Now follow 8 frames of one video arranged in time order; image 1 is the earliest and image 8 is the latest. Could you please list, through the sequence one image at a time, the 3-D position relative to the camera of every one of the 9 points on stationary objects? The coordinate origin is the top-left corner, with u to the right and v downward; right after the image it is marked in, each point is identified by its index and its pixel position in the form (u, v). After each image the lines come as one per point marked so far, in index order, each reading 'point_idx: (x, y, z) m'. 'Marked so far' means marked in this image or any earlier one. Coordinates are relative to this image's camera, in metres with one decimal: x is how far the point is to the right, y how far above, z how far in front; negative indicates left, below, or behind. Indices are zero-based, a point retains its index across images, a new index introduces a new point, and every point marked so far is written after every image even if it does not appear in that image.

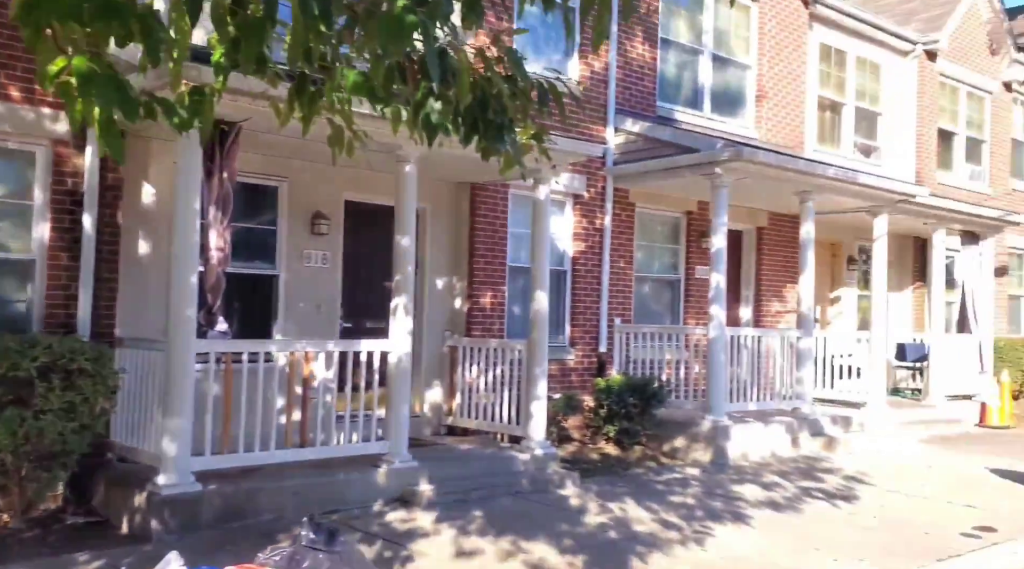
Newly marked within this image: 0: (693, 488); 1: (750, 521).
0: (+1.6, -1.8, +8.1) m
1: (+1.8, -1.8, +6.9) m
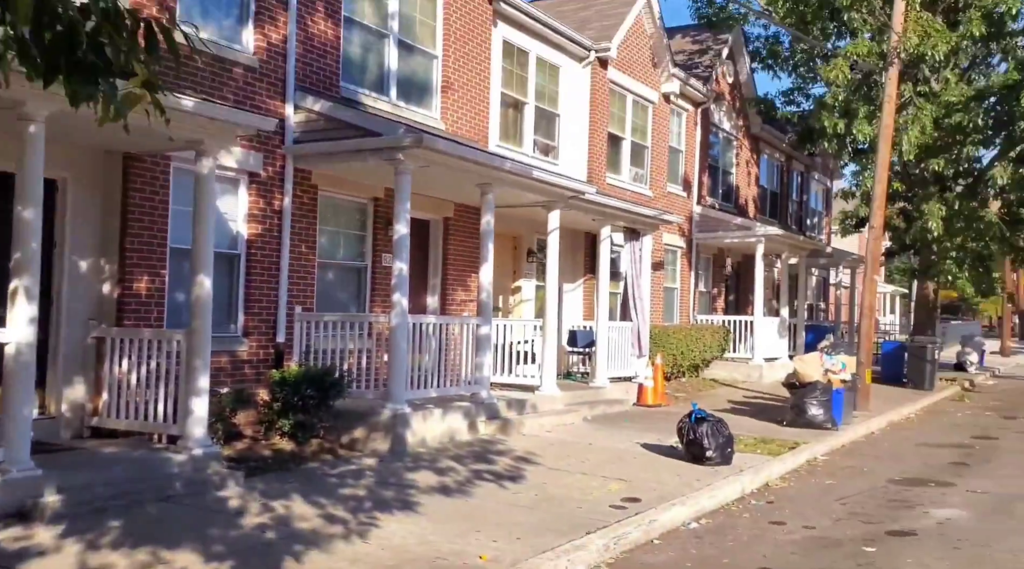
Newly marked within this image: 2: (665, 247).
0: (-1.3, -1.7, +7.9) m
1: (-0.7, -1.7, +6.8) m
2: (+3.1, +0.8, +18.4) m
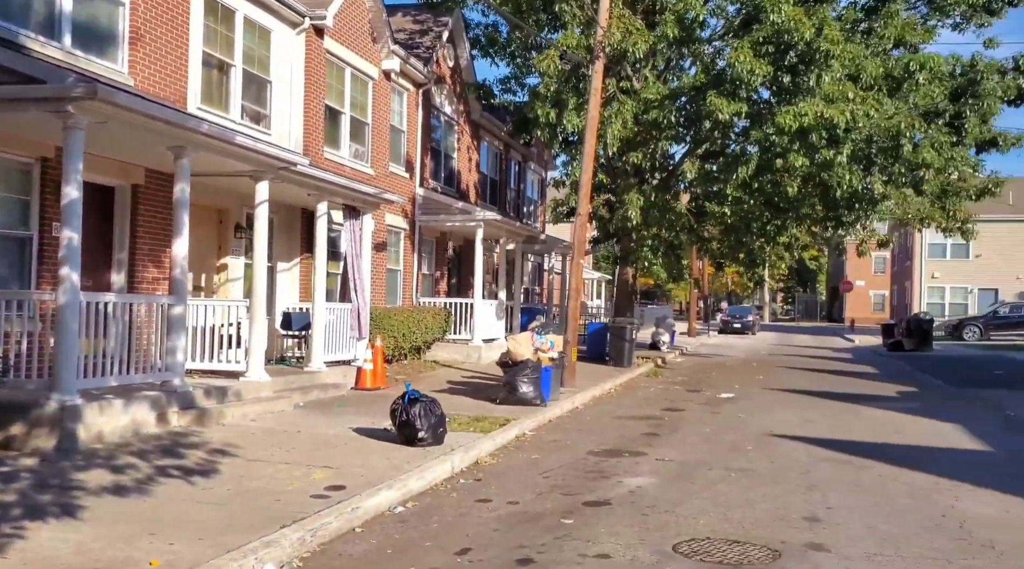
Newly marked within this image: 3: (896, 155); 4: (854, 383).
0: (-3.7, -1.5, +6.7) m
1: (-2.8, -1.5, +5.9) m
2: (-2.6, +1.1, +18.0) m
3: (+7.0, +2.3, +16.3) m
4: (+7.0, -2.0, +18.3) m
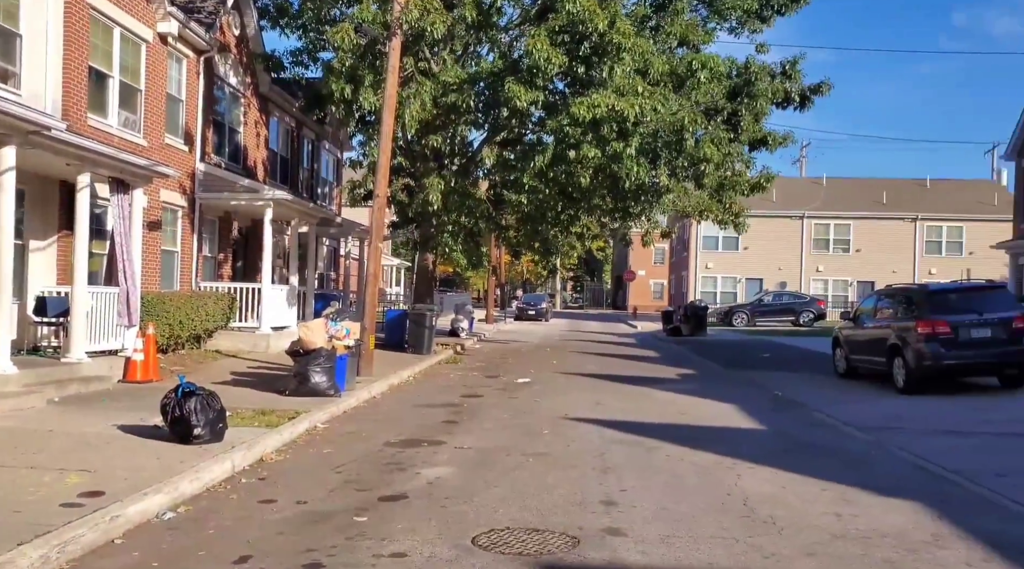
0: (-5.0, -1.3, +5.4) m
1: (-4.0, -1.3, +4.8) m
2: (-6.5, +1.5, +16.6) m
3: (+3.2, +2.5, +17.0) m
4: (+2.7, -1.7, +19.0) m
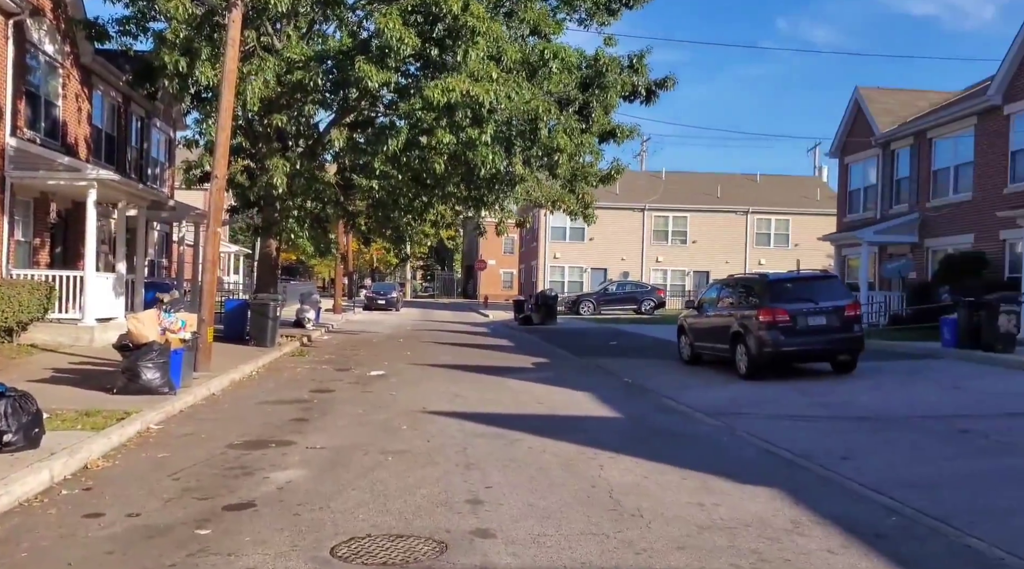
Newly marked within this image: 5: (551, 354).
0: (-5.7, -1.2, +4.1) m
1: (-4.6, -1.3, +3.7) m
2: (-9.0, +1.7, +14.9) m
3: (+0.4, +2.7, +16.9) m
4: (-0.4, -1.5, +18.9) m
5: (+0.9, -1.6, +19.9) m
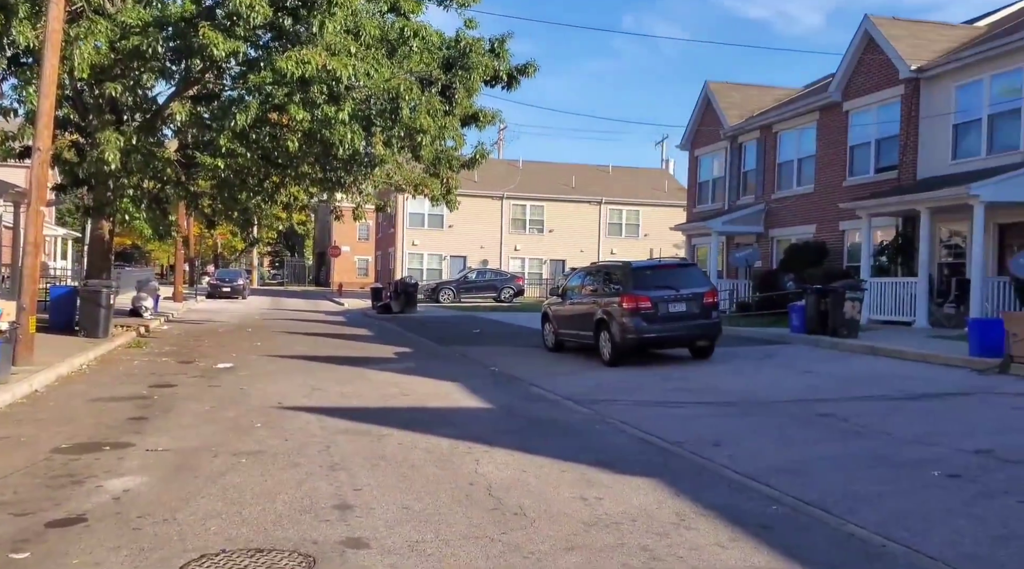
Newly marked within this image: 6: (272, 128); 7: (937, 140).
0: (-6.1, -1.1, +2.6) m
1: (-4.9, -1.2, +2.4) m
2: (-11.1, +1.9, +12.7) m
3: (-2.1, +3.0, +16.2) m
4: (-3.2, -1.2, +18.1) m
5: (-2.2, -1.3, +19.3) m
6: (-4.3, +2.8, +16.0) m
7: (+8.7, +3.0, +18.6) m
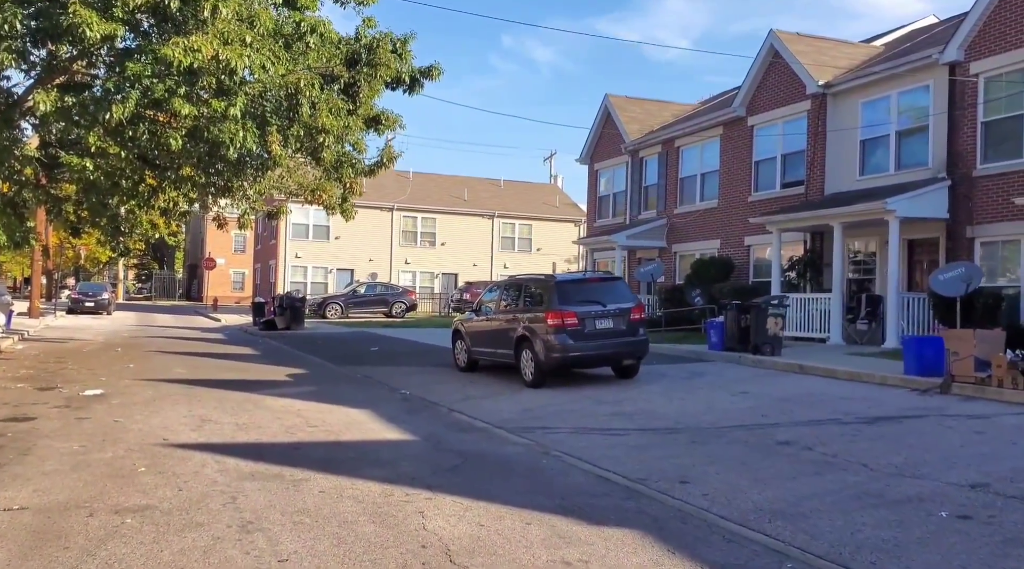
0: (-5.7, -1.2, +0.7) m
1: (-4.6, -1.2, +0.6) m
2: (-12.1, +1.7, +10.0) m
3: (-3.6, +2.7, +14.8) m
4: (-5.0, -1.5, +16.4) m
5: (-4.1, -1.6, +17.8) m
6: (-5.7, +2.5, +14.3) m
7: (+6.8, +2.6, +18.6) m
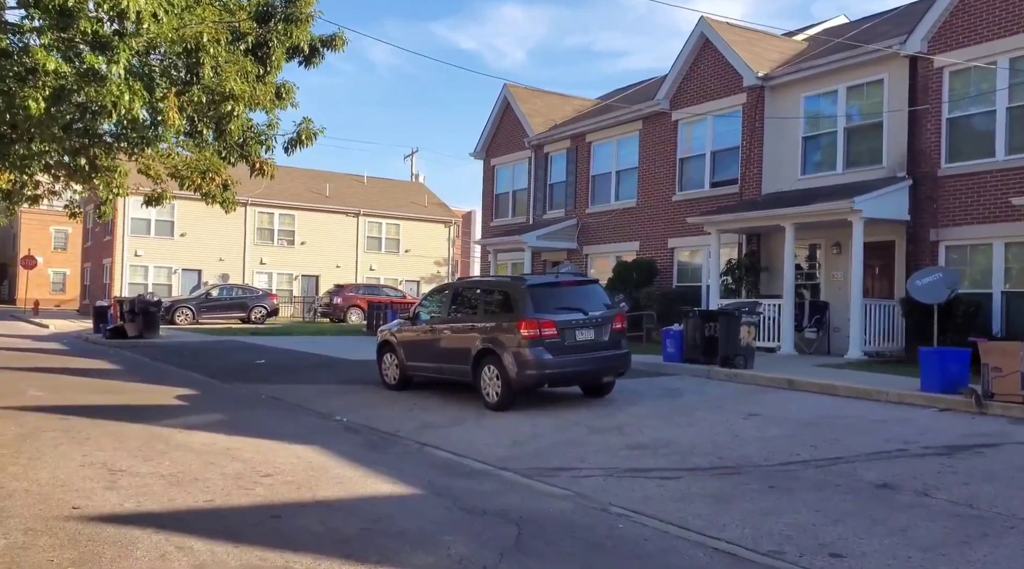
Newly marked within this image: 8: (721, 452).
0: (-3.8, -1.1, -2.3) m
1: (-2.6, -1.2, -2.2) m
2: (-11.7, +1.8, +5.7) m
3: (-4.3, +2.7, +11.9) m
4: (-6.0, -1.5, +13.3) m
5: (-5.3, -1.6, +14.8) m
6: (-6.2, +2.5, +11.1) m
7: (+5.3, +2.5, +17.6) m
8: (+2.0, -1.6, +8.6) m
